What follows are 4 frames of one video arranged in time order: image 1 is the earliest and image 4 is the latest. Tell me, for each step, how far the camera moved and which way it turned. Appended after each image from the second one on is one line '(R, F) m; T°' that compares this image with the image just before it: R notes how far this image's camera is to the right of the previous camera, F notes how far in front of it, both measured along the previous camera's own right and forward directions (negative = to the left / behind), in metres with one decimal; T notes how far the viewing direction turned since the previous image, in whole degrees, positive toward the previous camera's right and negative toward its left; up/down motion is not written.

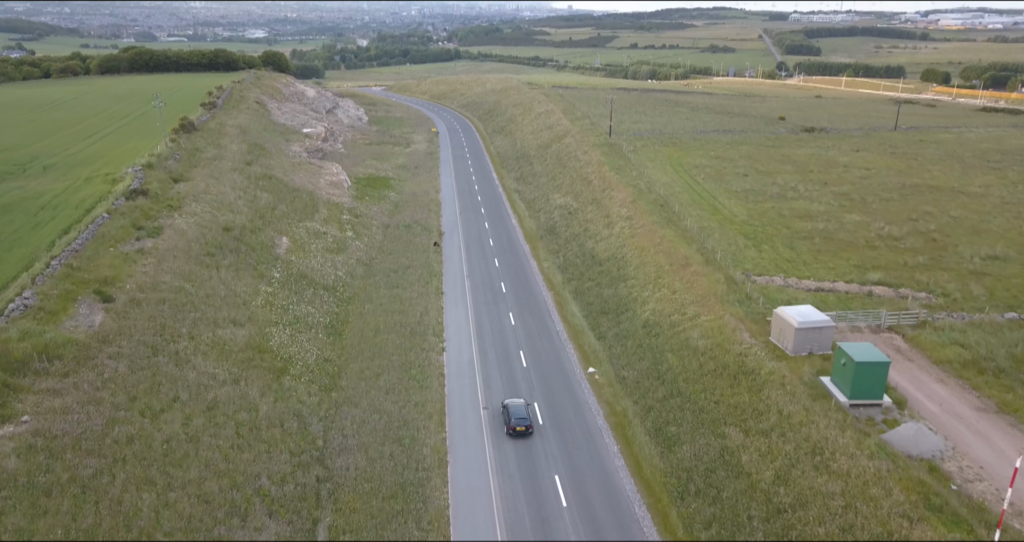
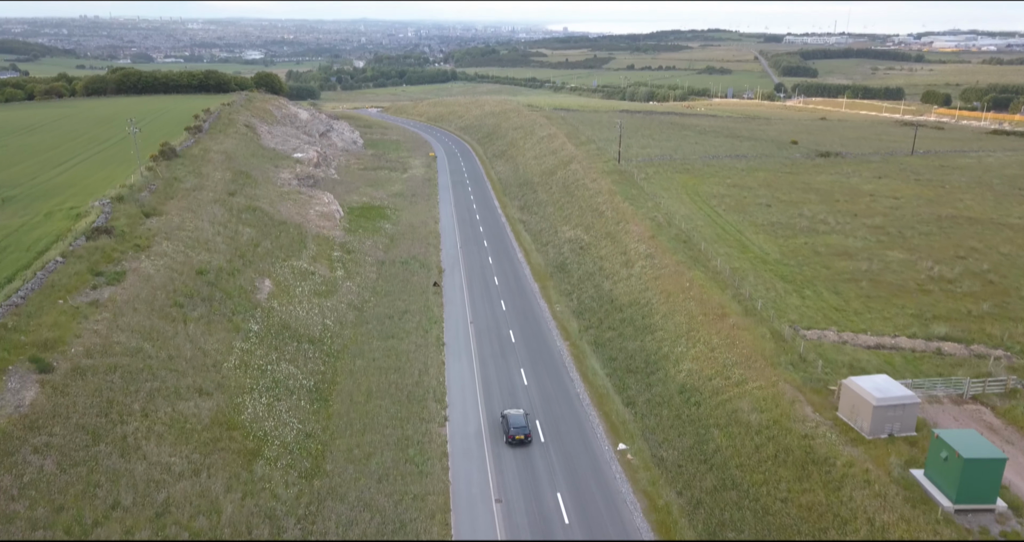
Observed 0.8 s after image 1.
(-0.7, +4.1) m; 0°
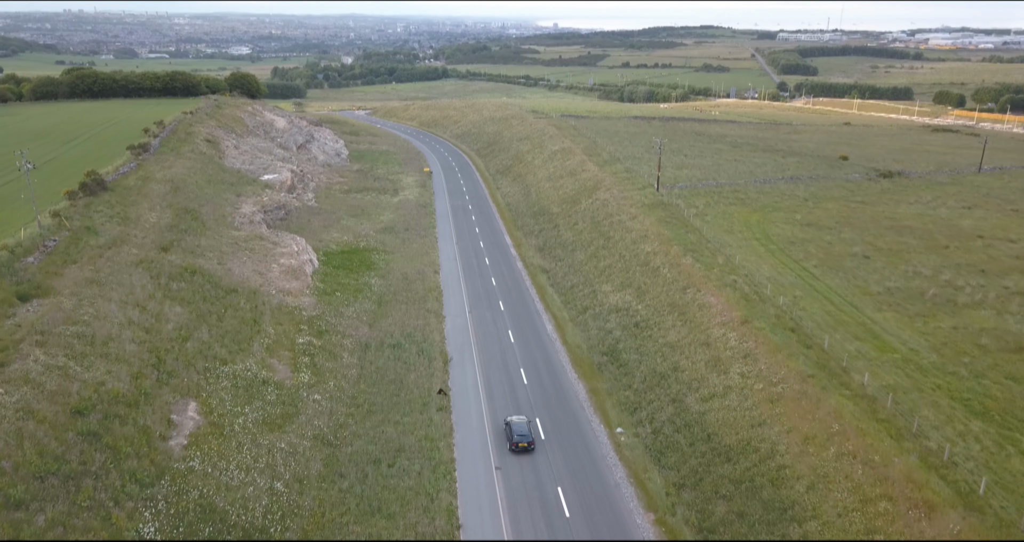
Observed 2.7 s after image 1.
(-1.8, +11.7) m; +1°
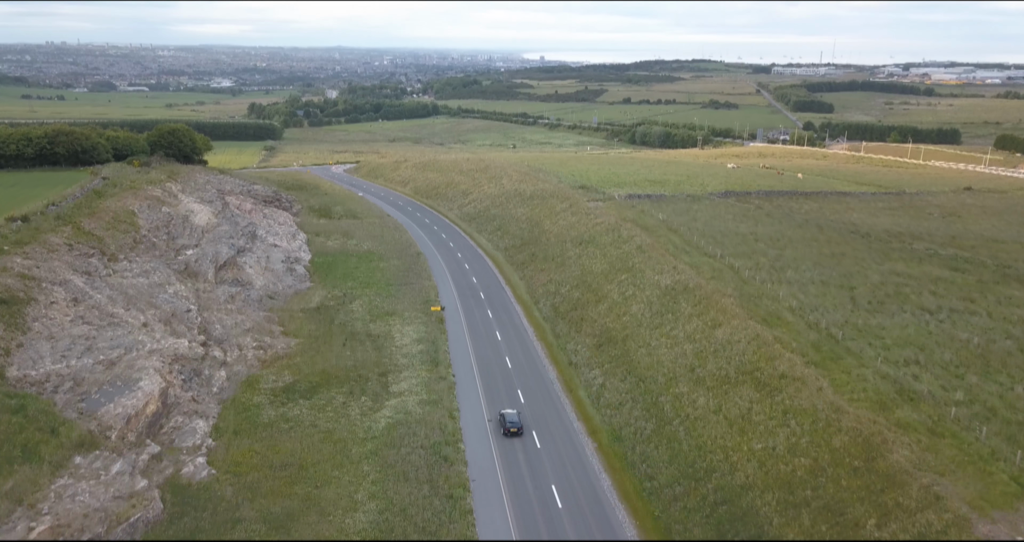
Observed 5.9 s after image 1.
(-5.4, +33.5) m; +1°
